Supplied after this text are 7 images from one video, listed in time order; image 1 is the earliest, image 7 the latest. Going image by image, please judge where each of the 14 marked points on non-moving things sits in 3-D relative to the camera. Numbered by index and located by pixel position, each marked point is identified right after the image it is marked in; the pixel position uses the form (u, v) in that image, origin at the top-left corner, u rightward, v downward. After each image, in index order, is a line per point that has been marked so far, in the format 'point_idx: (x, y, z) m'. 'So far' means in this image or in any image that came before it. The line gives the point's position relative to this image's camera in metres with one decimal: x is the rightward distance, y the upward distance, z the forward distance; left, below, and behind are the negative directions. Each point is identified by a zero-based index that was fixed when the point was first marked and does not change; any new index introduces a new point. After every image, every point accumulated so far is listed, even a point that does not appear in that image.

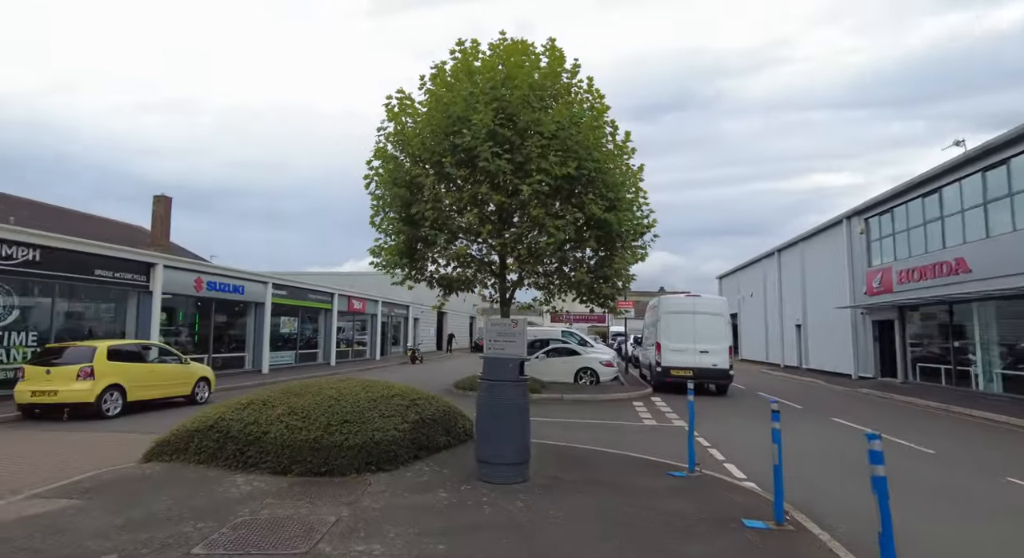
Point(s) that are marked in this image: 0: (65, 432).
0: (-8.6, -3.0, +10.3) m
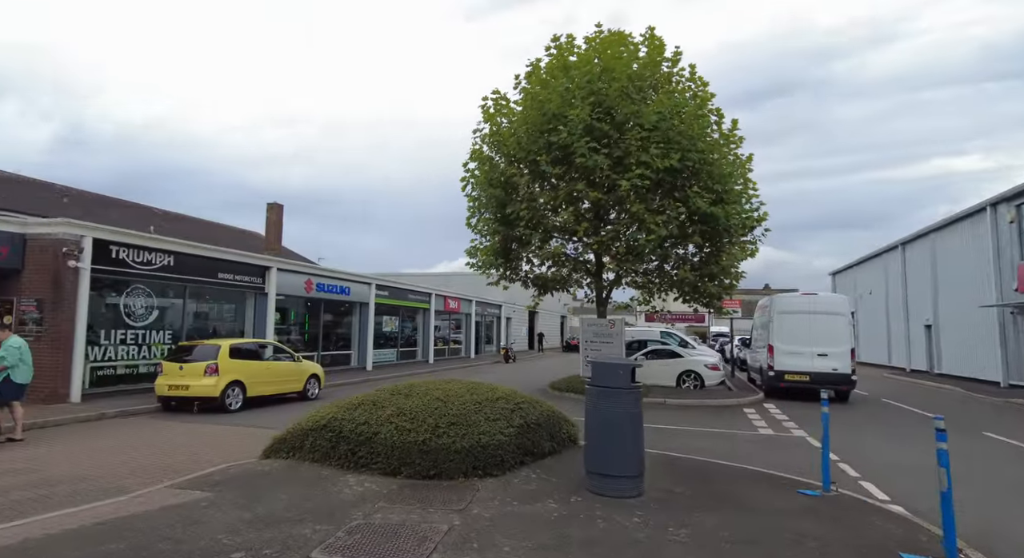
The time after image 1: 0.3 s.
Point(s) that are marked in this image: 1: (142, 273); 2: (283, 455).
0: (-6.6, -3.0, +11.1) m
1: (-9.6, +0.2, +13.9) m
2: (-3.1, -2.4, +7.2) m
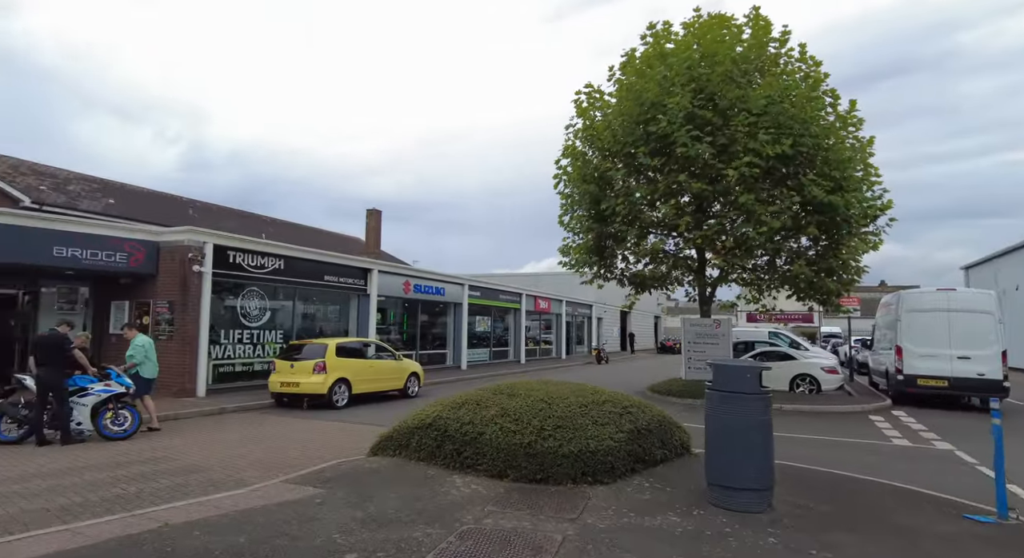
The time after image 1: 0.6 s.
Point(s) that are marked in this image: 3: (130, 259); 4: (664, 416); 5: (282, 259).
0: (-4.4, -3.0, +11.5) m
1: (-7.1, +0.1, +14.8) m
2: (-1.6, -2.3, +7.1) m
3: (-9.2, +0.5, +12.9) m
4: (+2.5, -2.2, +8.6) m
5: (-6.7, +0.6, +15.5) m
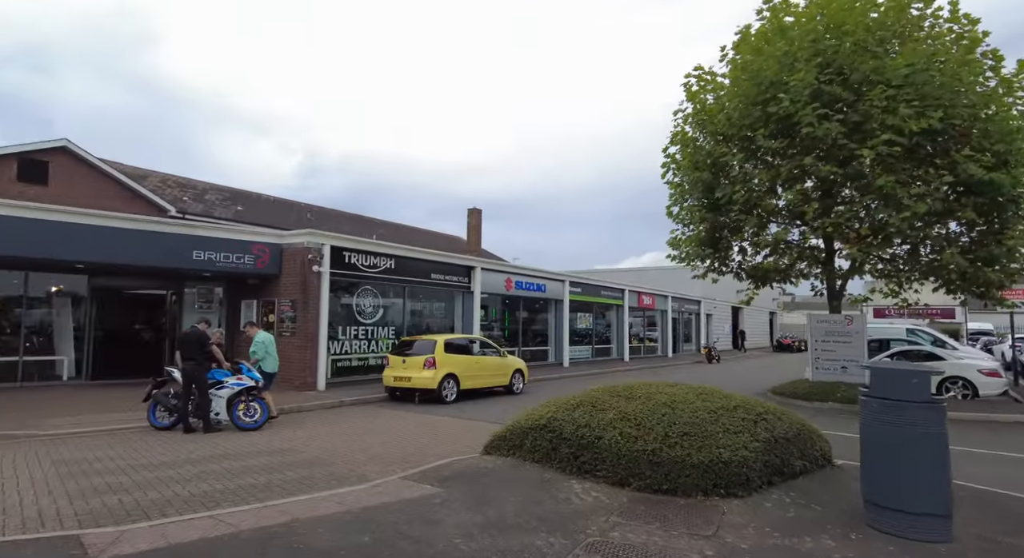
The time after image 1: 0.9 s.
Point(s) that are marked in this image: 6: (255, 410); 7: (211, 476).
0: (-2.1, -3.0, +11.7) m
1: (-4.1, +0.1, +15.4) m
2: (-0.1, -2.3, +6.9) m
3: (-6.6, +0.5, +13.9) m
4: (+4.2, -2.1, +7.7) m
5: (-3.6, +0.6, +16.0) m
6: (-4.5, -2.3, +9.3) m
7: (-3.5, -2.3, +6.1) m
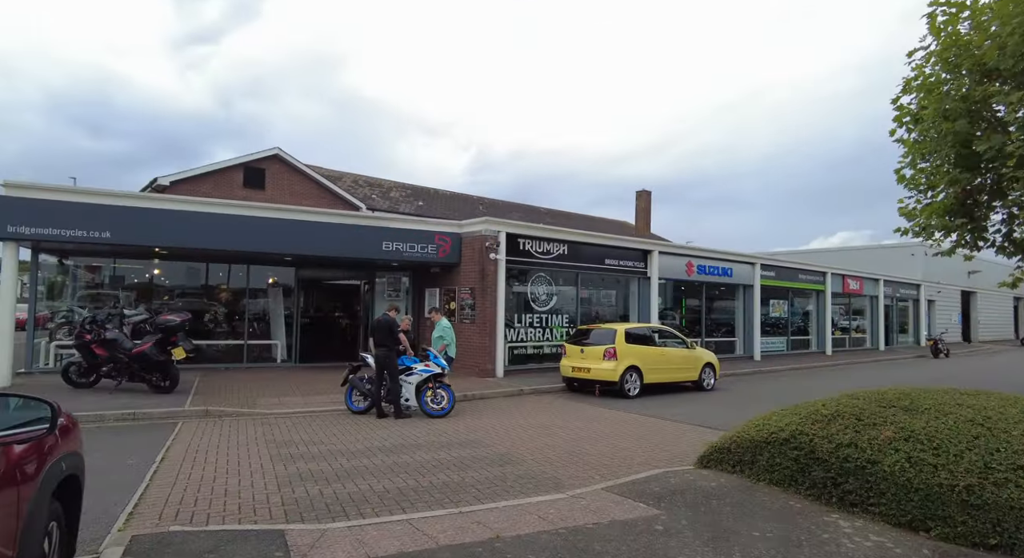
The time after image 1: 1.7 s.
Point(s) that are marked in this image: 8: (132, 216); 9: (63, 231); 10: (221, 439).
0: (+1.8, -2.6, +10.8) m
1: (+0.8, +0.5, +14.9) m
2: (+2.3, -2.0, +5.6) m
3: (-2.0, +0.8, +14.1) m
4: (+6.6, -1.7, +5.1) m
5: (+1.5, +1.0, +15.3) m
6: (-1.2, -2.1, +9.2) m
7: (-1.2, -2.1, +5.8) m
8: (-8.1, +1.3, +11.2) m
9: (-9.1, +1.0, +10.7) m
10: (-4.0, -2.2, +7.3) m
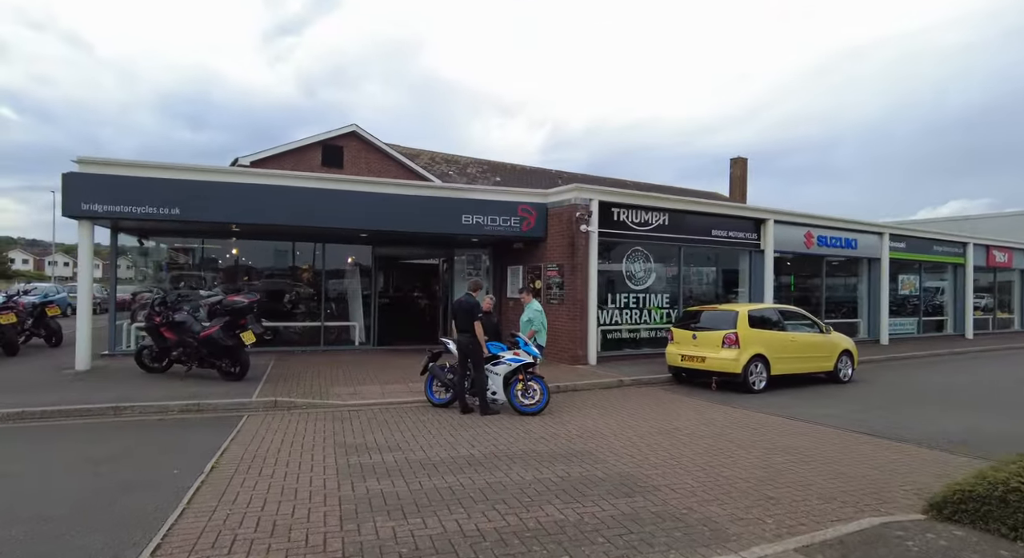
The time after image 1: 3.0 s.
0: (+3.6, -2.1, +8.9) m
1: (+3.1, +1.1, +13.0) m
2: (+3.3, -1.7, +3.7) m
3: (+0.2, +1.4, +12.7) m
4: (+7.5, -1.4, +2.6) m
5: (+3.8, +1.7, +13.4) m
6: (+0.3, -1.7, +7.8) m
7: (-0.1, -1.8, +4.4) m
8: (-6.2, +1.8, +10.6) m
9: (-7.3, +1.4, +10.2) m
10: (-2.7, -1.9, +6.3) m
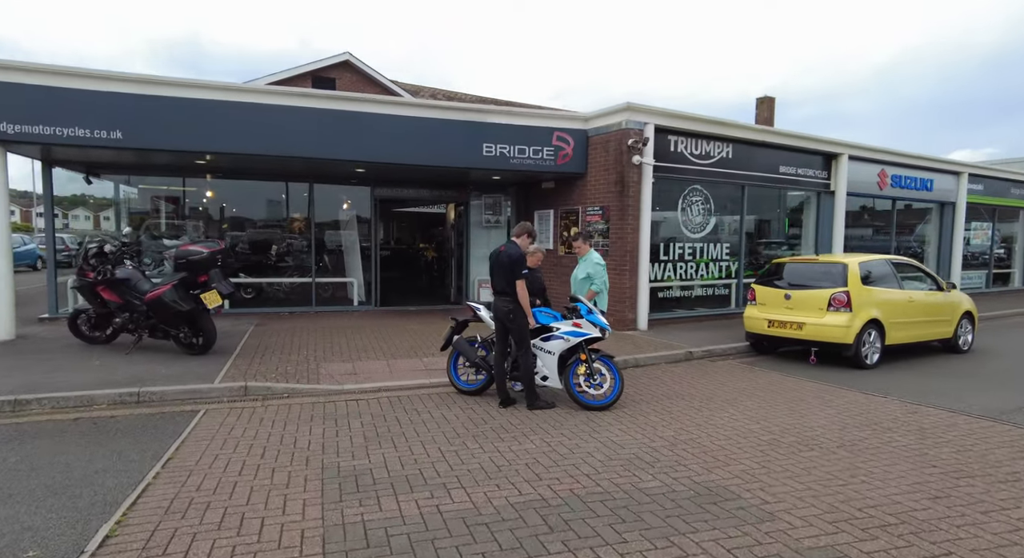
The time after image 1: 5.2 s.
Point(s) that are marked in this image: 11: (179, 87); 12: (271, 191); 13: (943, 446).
0: (+4.2, -1.4, +6.8) m
1: (+3.7, +2.2, +10.6) m
2: (+3.9, -1.4, +1.6) m
3: (+0.9, +2.4, +10.2) m
4: (+8.1, -1.2, +0.5) m
5: (+4.4, +2.8, +10.9) m
6: (+0.9, -1.0, +5.7) m
7: (+0.5, -1.5, +2.3) m
8: (-5.6, +2.6, +8.2) m
9: (-6.7, +2.2, +7.8) m
10: (-2.1, -1.4, +4.1) m
11: (-5.3, +3.0, +8.3) m
12: (-5.4, +1.9, +11.4) m
13: (+3.5, -1.4, +4.3) m
